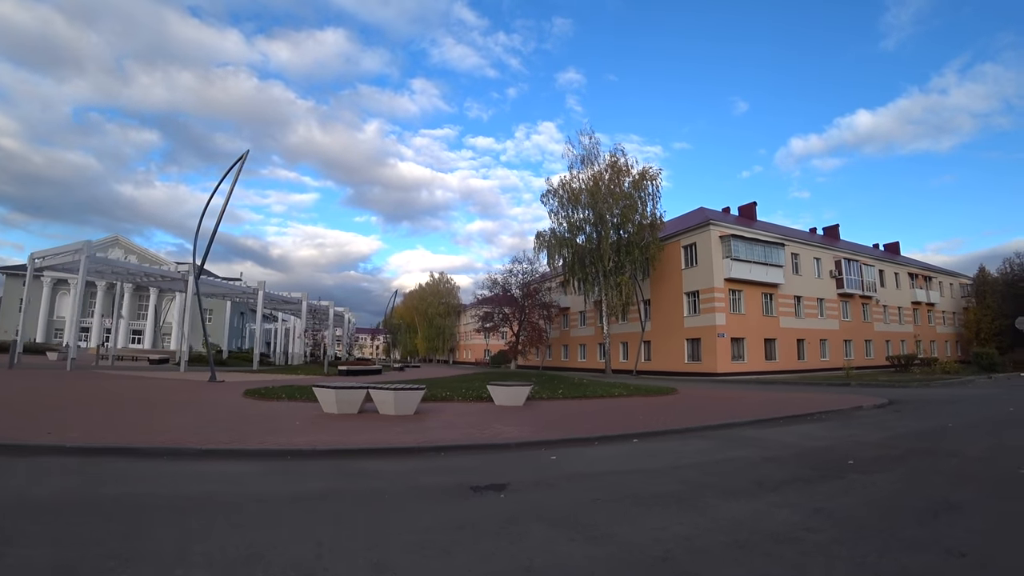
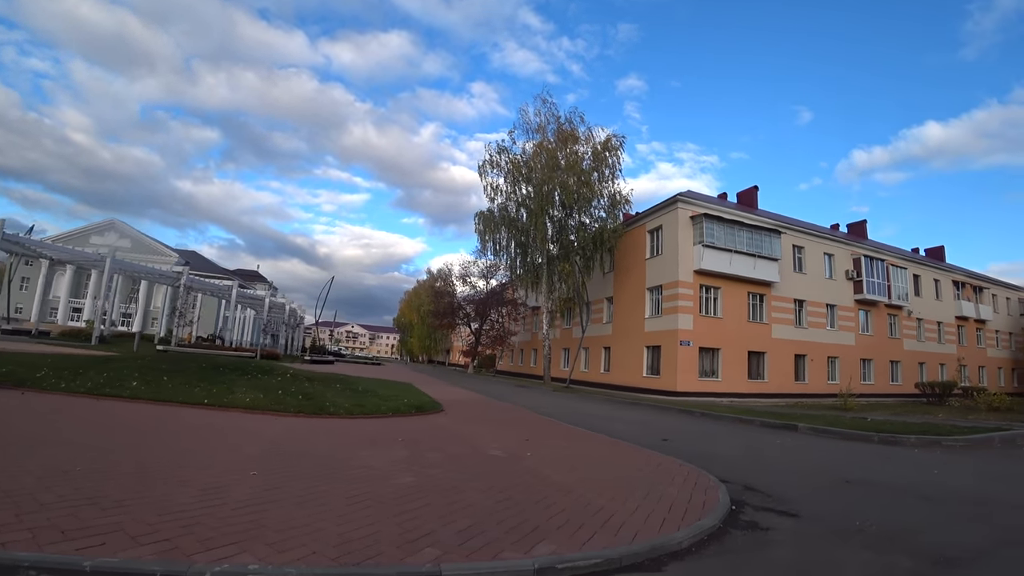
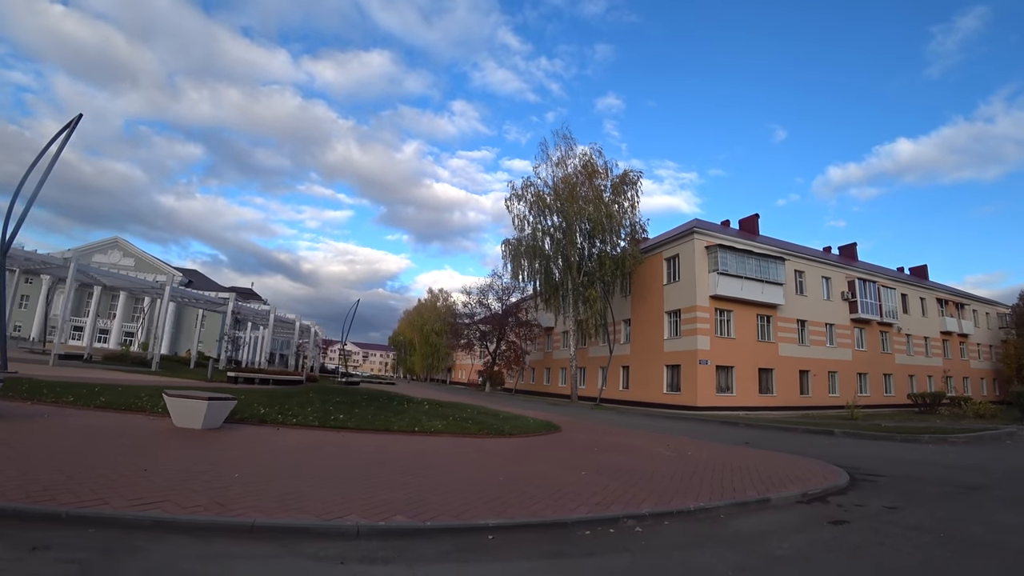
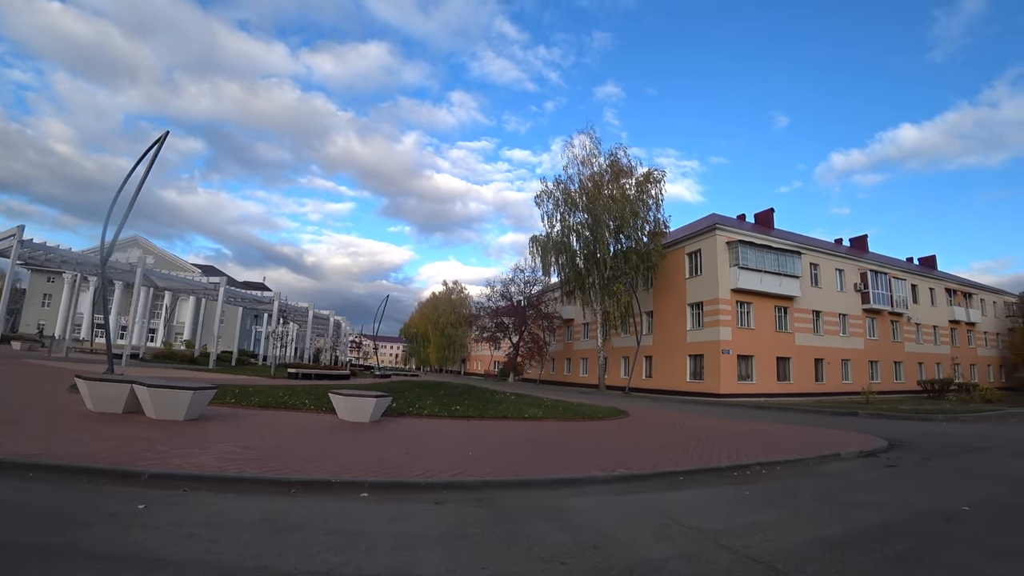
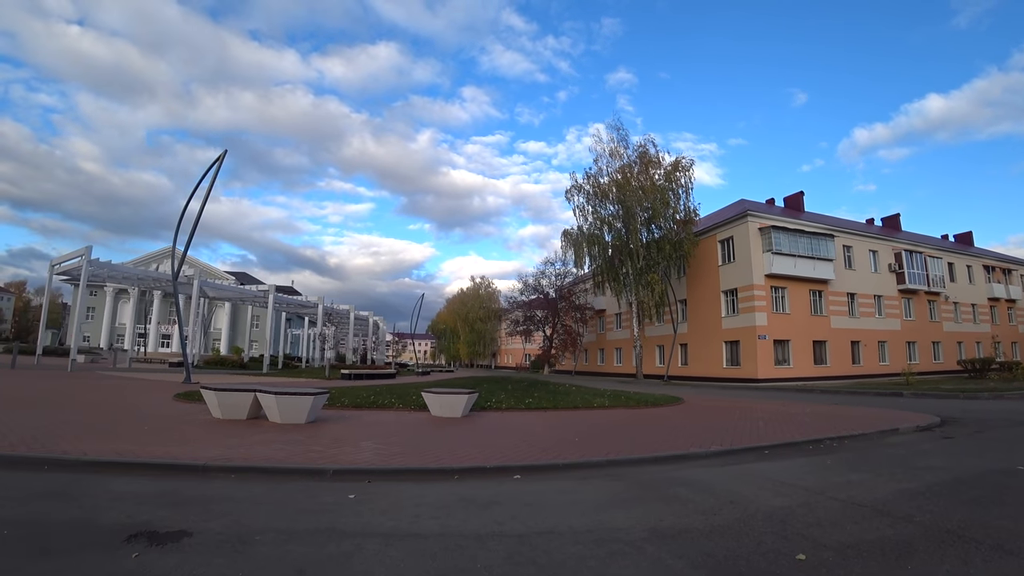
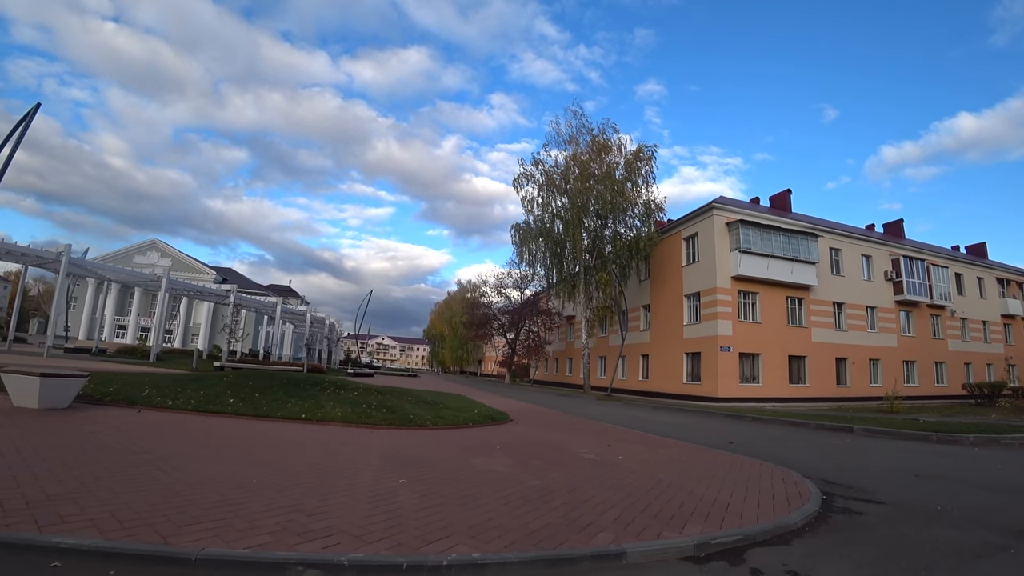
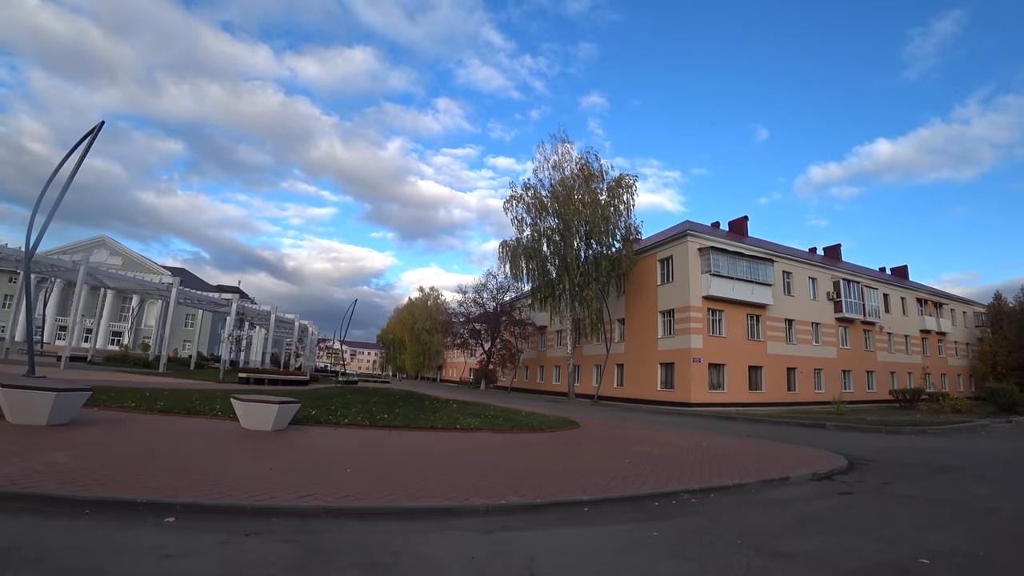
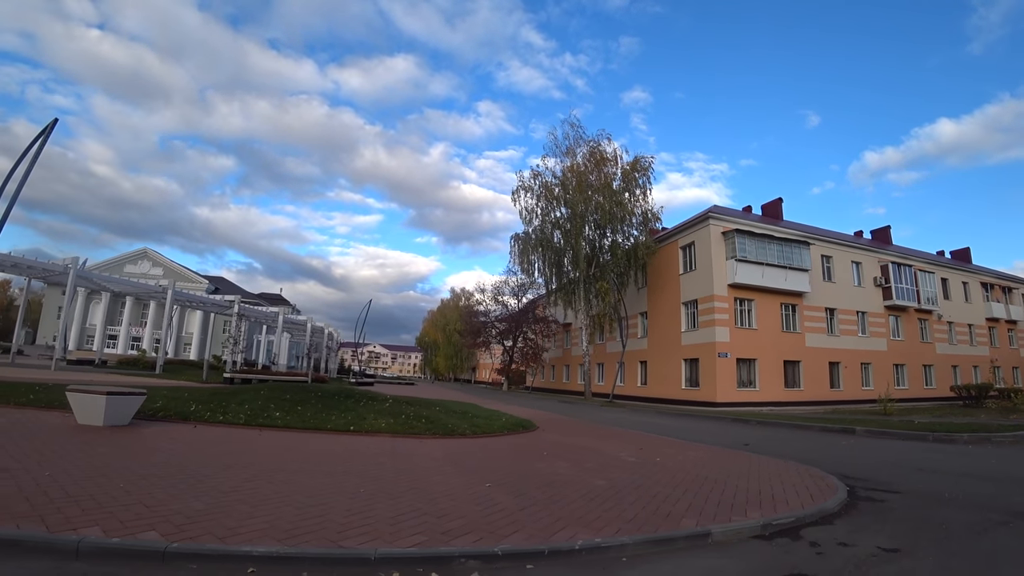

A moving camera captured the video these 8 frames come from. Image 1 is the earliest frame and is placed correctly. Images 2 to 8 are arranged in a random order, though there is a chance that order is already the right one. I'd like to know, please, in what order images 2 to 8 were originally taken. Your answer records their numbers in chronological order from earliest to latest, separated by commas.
5, 4, 7, 3, 8, 6, 2
